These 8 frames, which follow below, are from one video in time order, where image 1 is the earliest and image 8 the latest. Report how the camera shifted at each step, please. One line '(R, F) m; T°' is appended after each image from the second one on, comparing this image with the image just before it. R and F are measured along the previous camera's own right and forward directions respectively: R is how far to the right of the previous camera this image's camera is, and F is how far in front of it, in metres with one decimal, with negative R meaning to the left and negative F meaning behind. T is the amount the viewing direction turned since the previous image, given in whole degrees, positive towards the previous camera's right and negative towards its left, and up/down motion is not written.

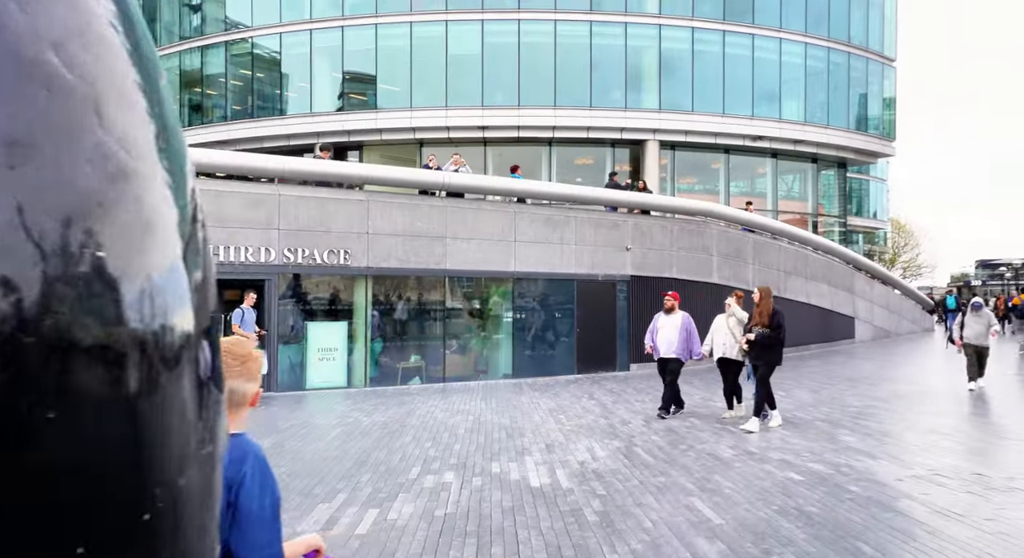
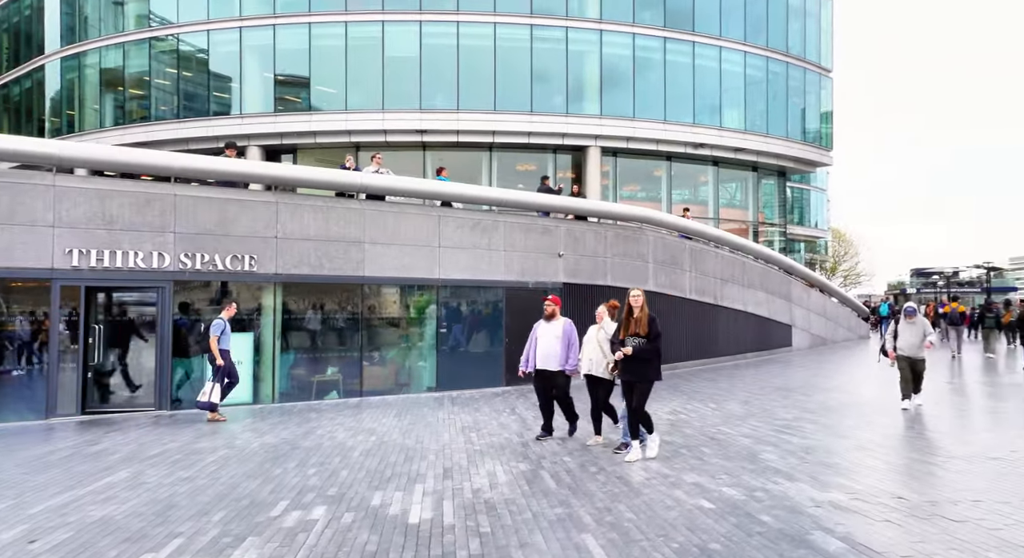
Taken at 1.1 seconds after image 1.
(+1.0, +0.9) m; +4°
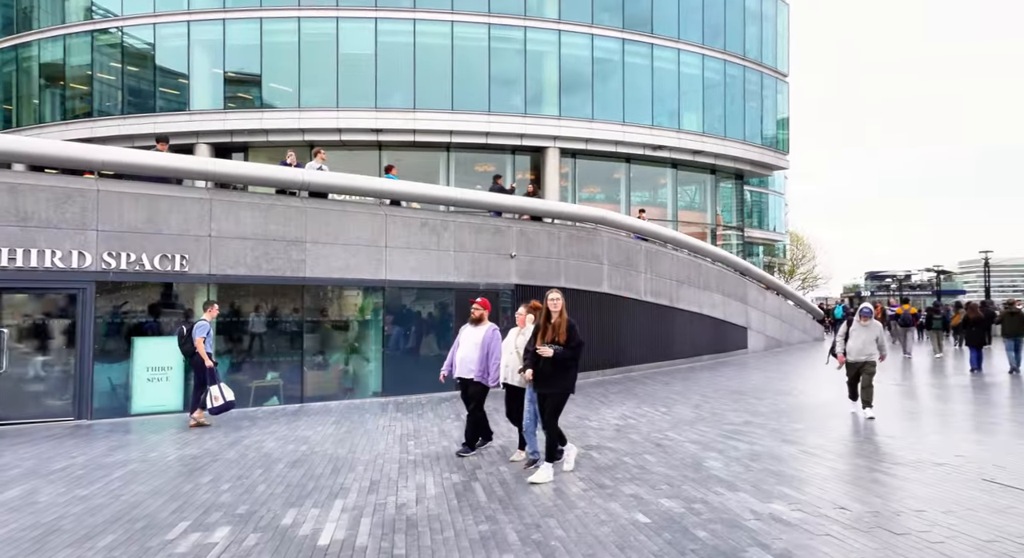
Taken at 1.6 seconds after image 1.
(+0.5, +0.5) m; +3°
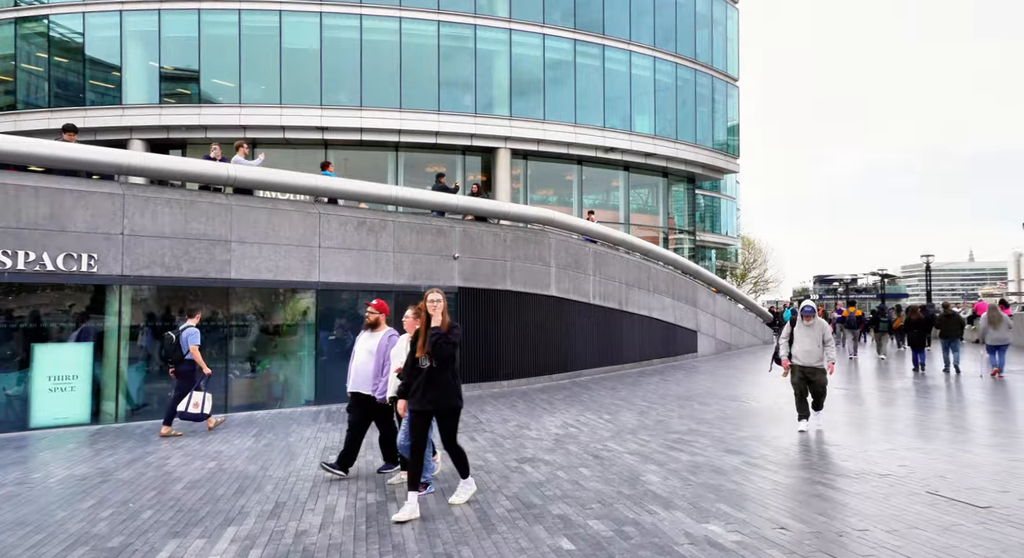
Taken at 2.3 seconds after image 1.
(+0.5, +0.6) m; +4°
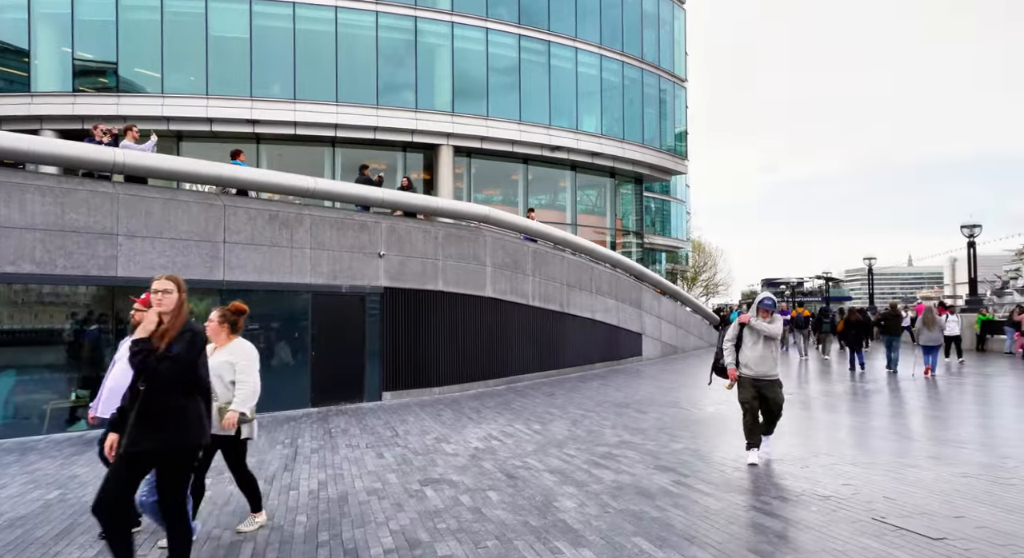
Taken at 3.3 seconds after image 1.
(+0.6, +0.8) m; +4°
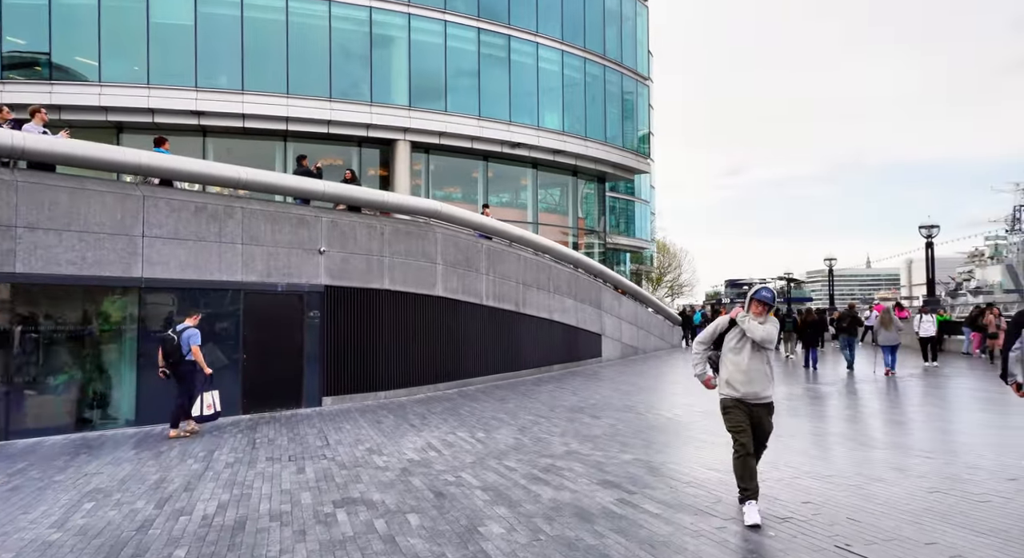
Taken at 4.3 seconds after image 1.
(+0.4, +0.5) m; +3°
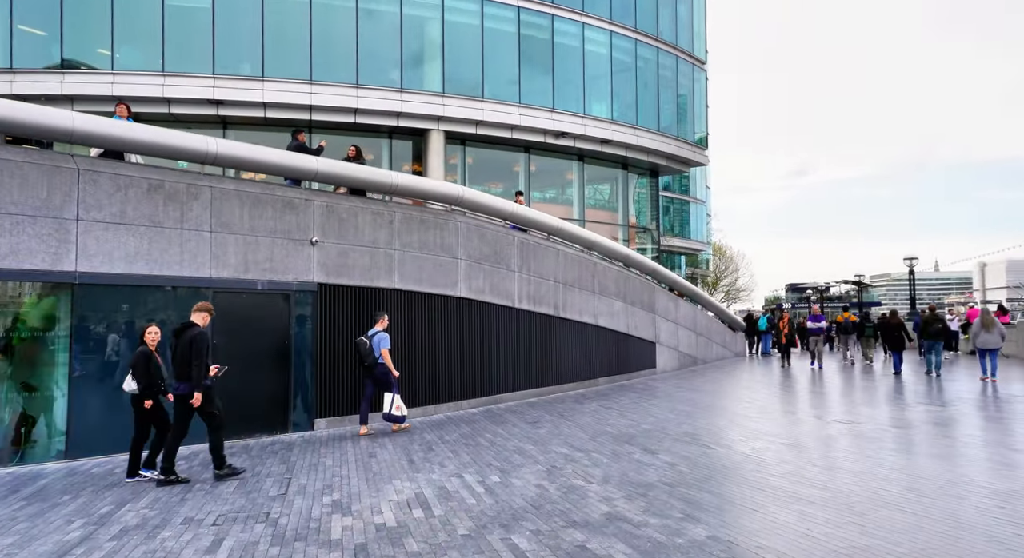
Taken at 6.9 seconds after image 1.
(+0.3, +1.9) m; -6°
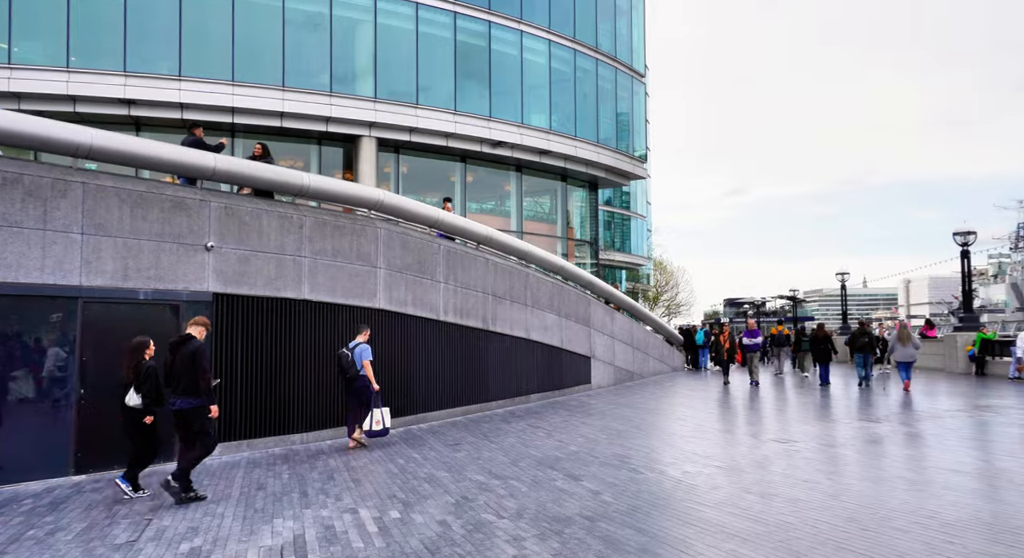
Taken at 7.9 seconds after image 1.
(+0.5, +0.5) m; +5°
